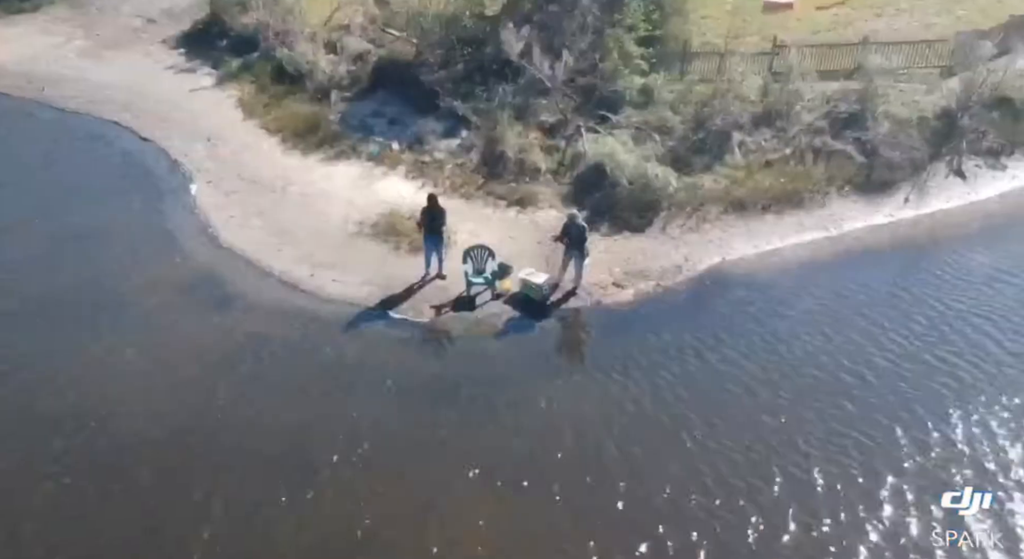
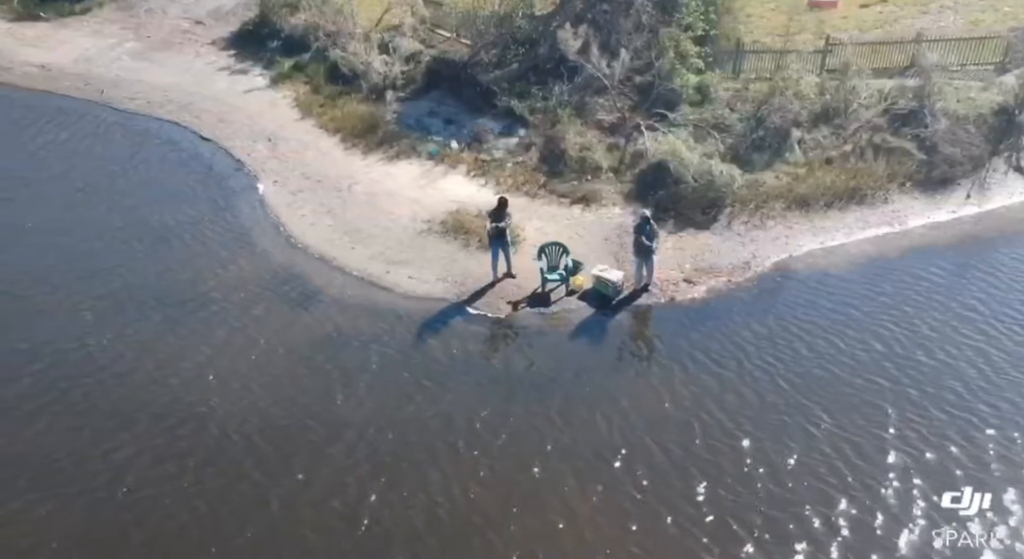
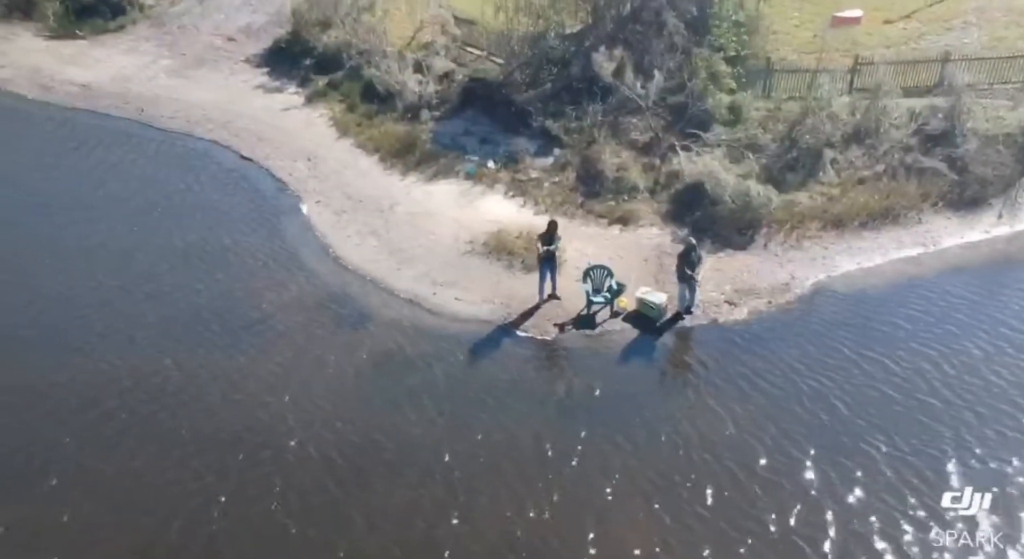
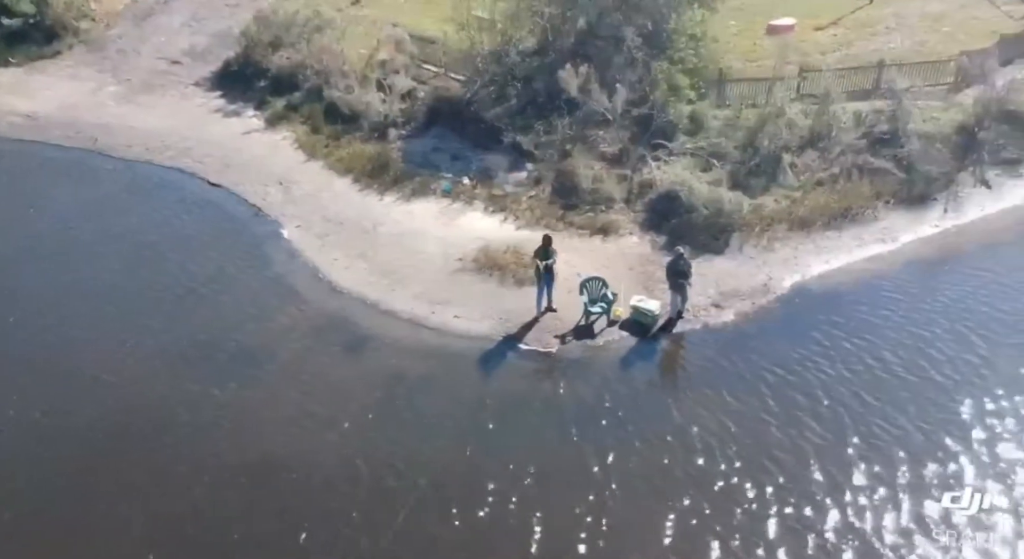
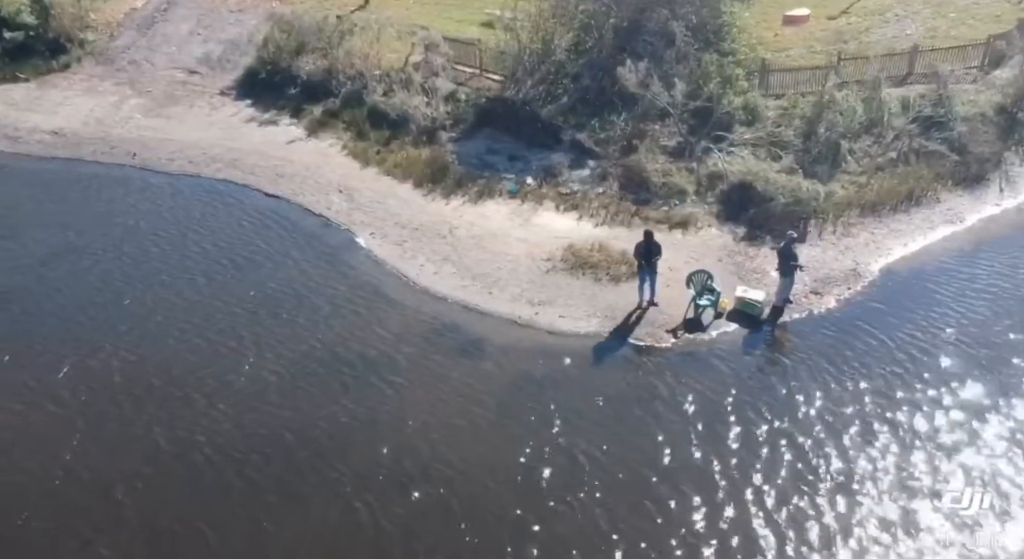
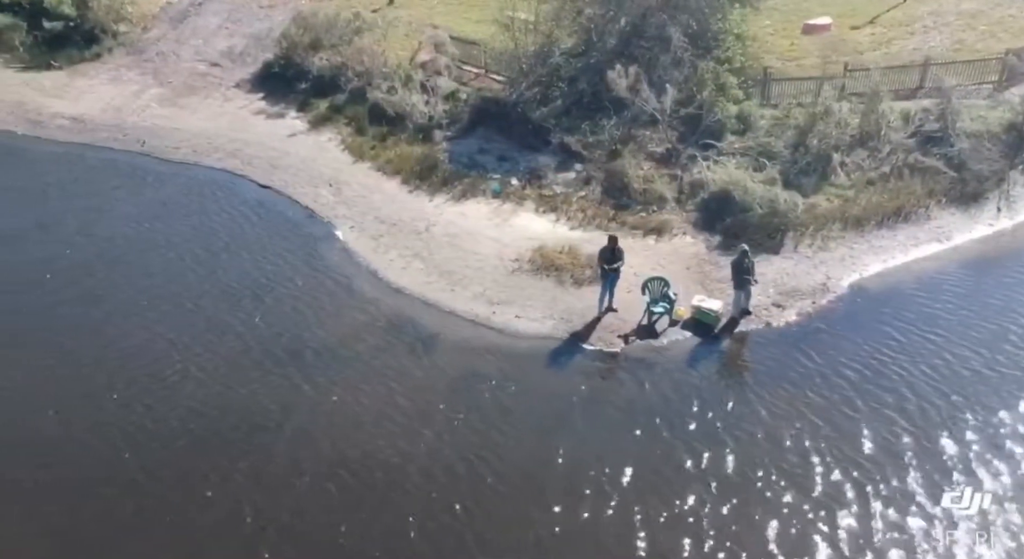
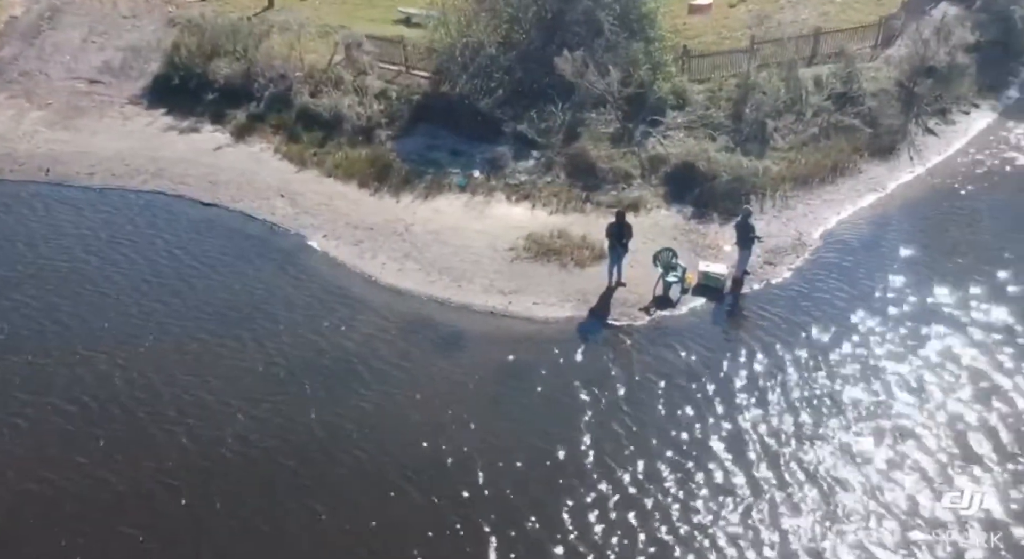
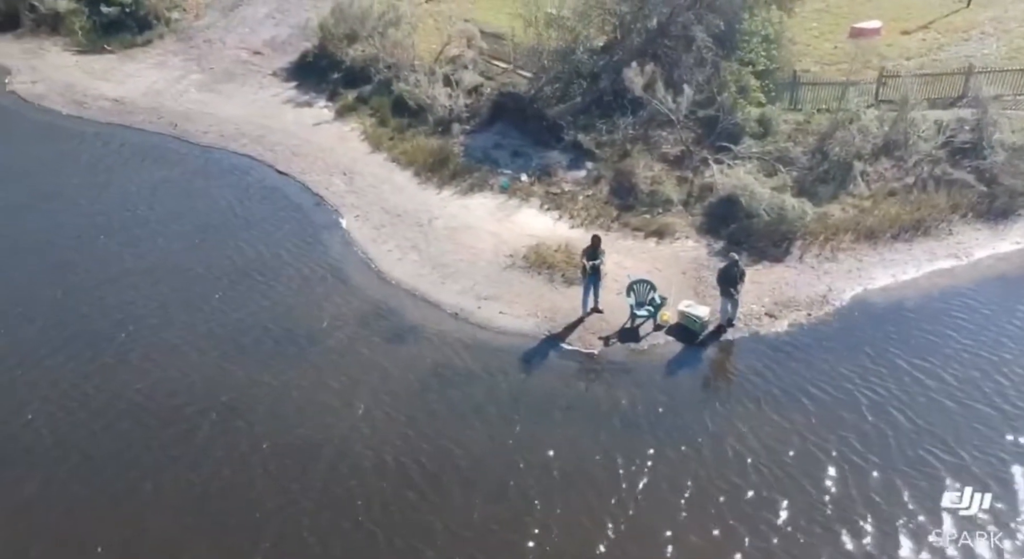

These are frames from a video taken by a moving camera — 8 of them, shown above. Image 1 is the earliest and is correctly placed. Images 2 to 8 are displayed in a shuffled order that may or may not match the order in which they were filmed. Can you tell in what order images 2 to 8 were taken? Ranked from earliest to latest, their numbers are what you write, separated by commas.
2, 3, 8, 4, 6, 5, 7
